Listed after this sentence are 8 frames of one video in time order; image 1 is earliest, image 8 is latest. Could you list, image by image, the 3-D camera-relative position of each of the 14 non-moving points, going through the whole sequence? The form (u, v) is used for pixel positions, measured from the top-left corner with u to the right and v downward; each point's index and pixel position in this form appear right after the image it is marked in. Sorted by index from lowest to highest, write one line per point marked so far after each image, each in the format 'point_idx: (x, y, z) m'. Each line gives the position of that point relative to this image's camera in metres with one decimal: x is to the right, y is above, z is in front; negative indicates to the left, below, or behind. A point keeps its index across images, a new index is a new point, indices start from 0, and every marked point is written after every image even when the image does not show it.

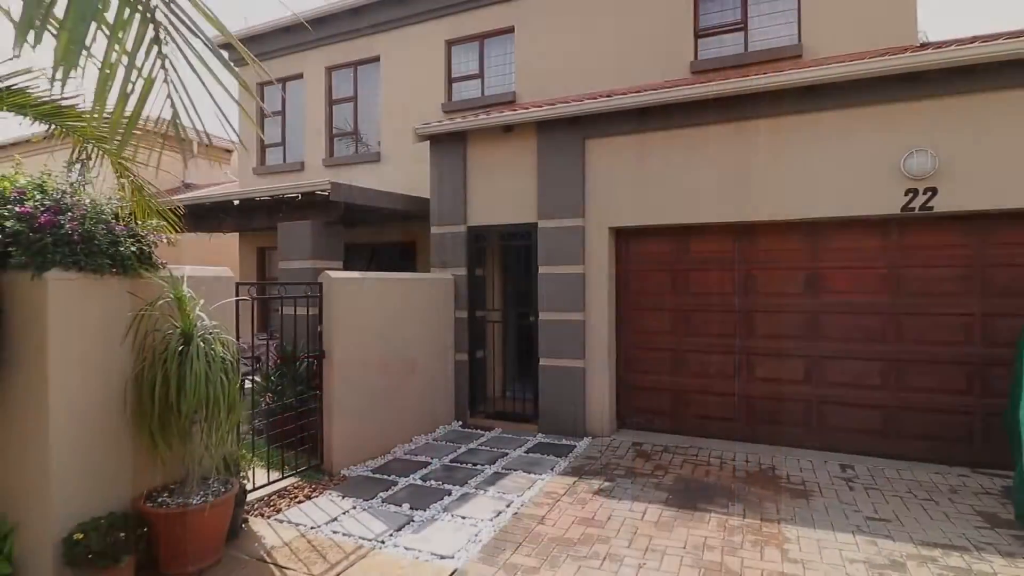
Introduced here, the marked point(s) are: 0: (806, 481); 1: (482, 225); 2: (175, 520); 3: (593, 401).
0: (+2.7, -1.8, +4.8) m
1: (-0.4, +0.9, +6.9) m
2: (-2.2, -1.5, +3.4) m
3: (+1.0, -1.4, +6.3) m
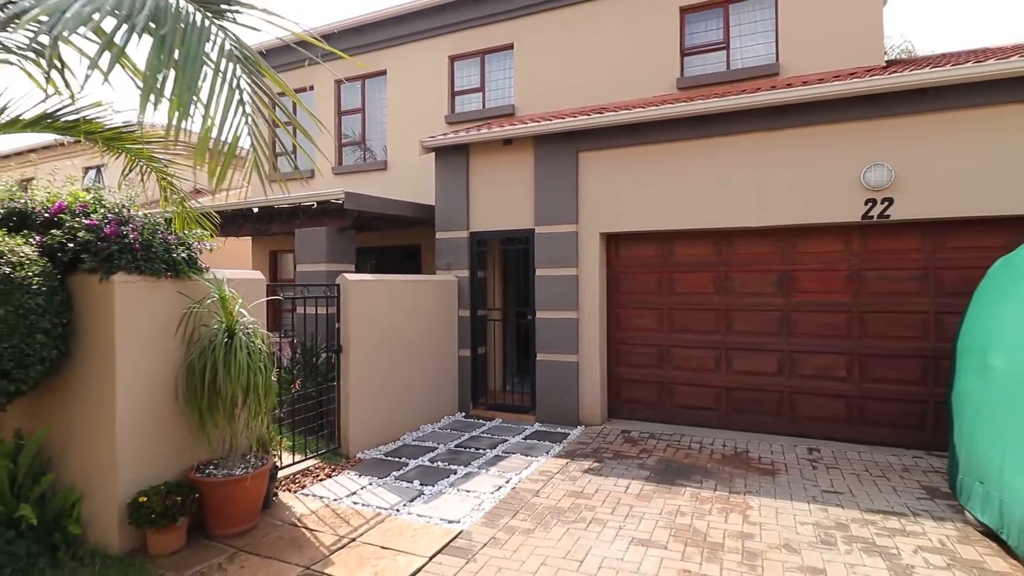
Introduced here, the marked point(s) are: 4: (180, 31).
0: (+2.7, -1.8, +5.4) m
1: (-0.4, +0.9, +7.5) m
2: (-2.2, -1.5, +4.0) m
3: (+1.0, -1.4, +6.9) m
4: (-1.5, +1.2, +2.5) m
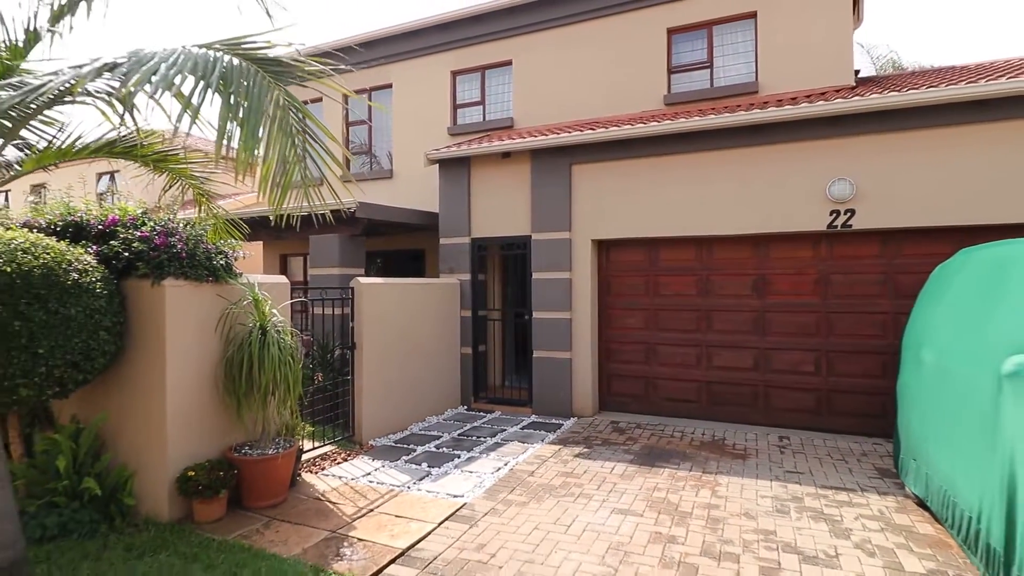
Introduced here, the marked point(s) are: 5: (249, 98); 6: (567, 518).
0: (+2.7, -1.8, +5.9) m
1: (-0.5, +0.8, +8.1) m
2: (-2.2, -1.6, +4.5) m
3: (+1.0, -1.4, +7.4) m
4: (-1.6, +1.2, +3.0) m
5: (-1.5, +1.1, +3.0) m
6: (+0.5, -1.9, +4.2) m
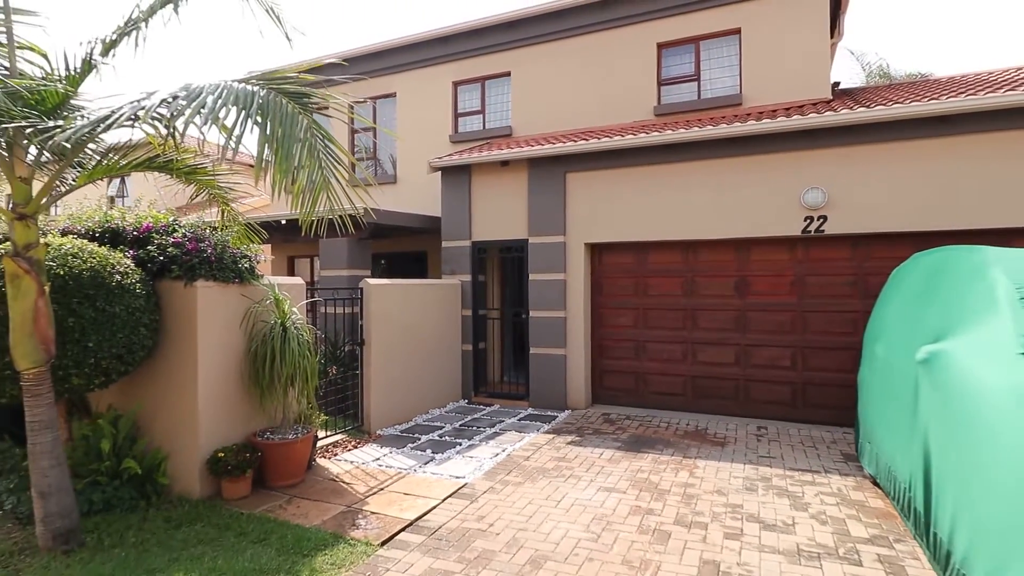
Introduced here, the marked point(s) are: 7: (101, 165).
0: (+2.7, -1.8, +6.4) m
1: (-0.5, +0.8, +8.5) m
2: (-2.3, -1.6, +5.0) m
3: (+0.9, -1.4, +7.9) m
4: (-1.6, +1.2, +3.5) m
5: (-1.6, +1.1, +3.5) m
6: (+0.4, -1.9, +4.7) m
7: (-3.1, +0.9, +3.7) m
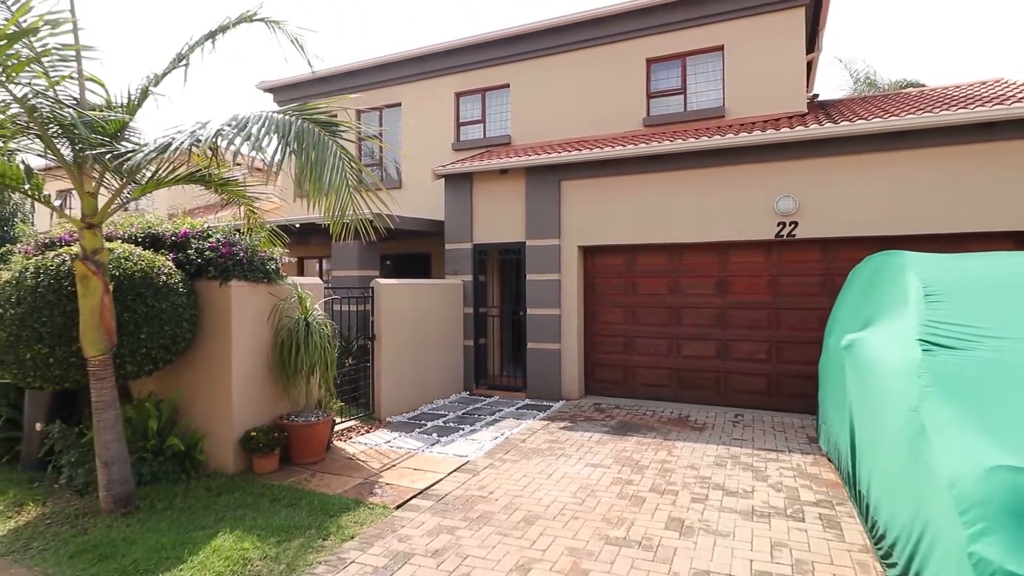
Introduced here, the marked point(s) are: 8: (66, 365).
0: (+2.7, -1.8, +7.1) m
1: (-0.5, +0.8, +9.2) m
2: (-2.3, -1.6, +5.7) m
3: (+0.9, -1.4, +8.5) m
4: (-1.6, +1.2, +4.2) m
5: (-1.6, +1.1, +4.1) m
6: (+0.4, -1.9, +5.4) m
7: (-3.1, +0.9, +4.3) m
8: (-4.1, -0.7, +4.7) m
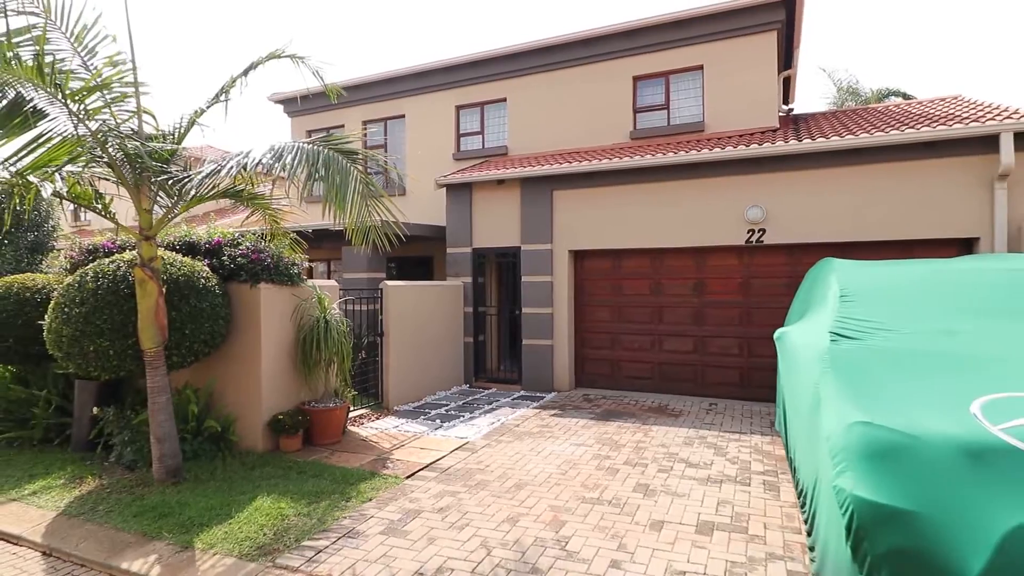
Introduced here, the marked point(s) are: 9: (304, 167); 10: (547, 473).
0: (+2.6, -1.8, +7.8) m
1: (-0.6, +0.8, +10.0) m
2: (-2.4, -1.6, +6.4) m
3: (+0.9, -1.4, +9.3) m
4: (-1.7, +1.2, +4.9) m
5: (-1.7, +1.1, +4.9) m
6: (+0.3, -1.9, +6.1) m
7: (-3.2, +0.9, +5.1) m
8: (-4.1, -0.7, +5.5) m
9: (-1.9, +1.1, +4.8) m
10: (+0.4, -1.9, +5.3) m
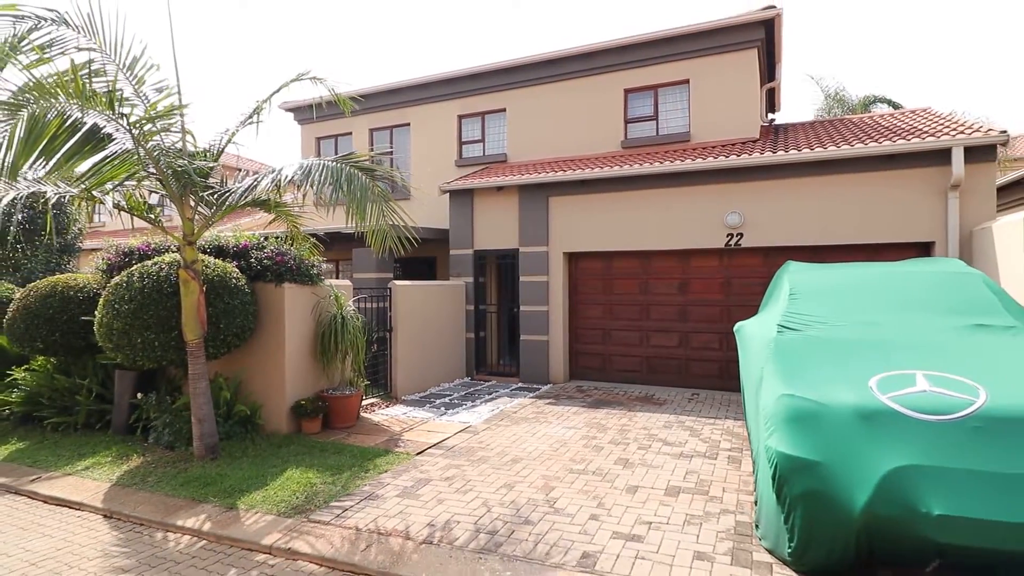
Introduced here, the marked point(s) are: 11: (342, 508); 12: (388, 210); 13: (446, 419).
0: (+2.6, -1.8, +8.6) m
1: (-0.6, +0.8, +10.7) m
2: (-2.4, -1.6, +7.2) m
3: (+0.8, -1.4, +10.0) m
4: (-1.7, +1.2, +5.6) m
5: (-1.7, +1.1, +5.6) m
6: (+0.3, -1.9, +6.9) m
7: (-3.2, +0.9, +5.8) m
8: (-4.2, -0.7, +6.2) m
9: (-2.0, +1.2, +5.5) m
10: (+0.3, -1.9, +6.0) m
11: (-1.6, -2.0, +4.8) m
12: (-1.4, +0.9, +6.0) m
13: (-1.0, -1.9, +7.5) m
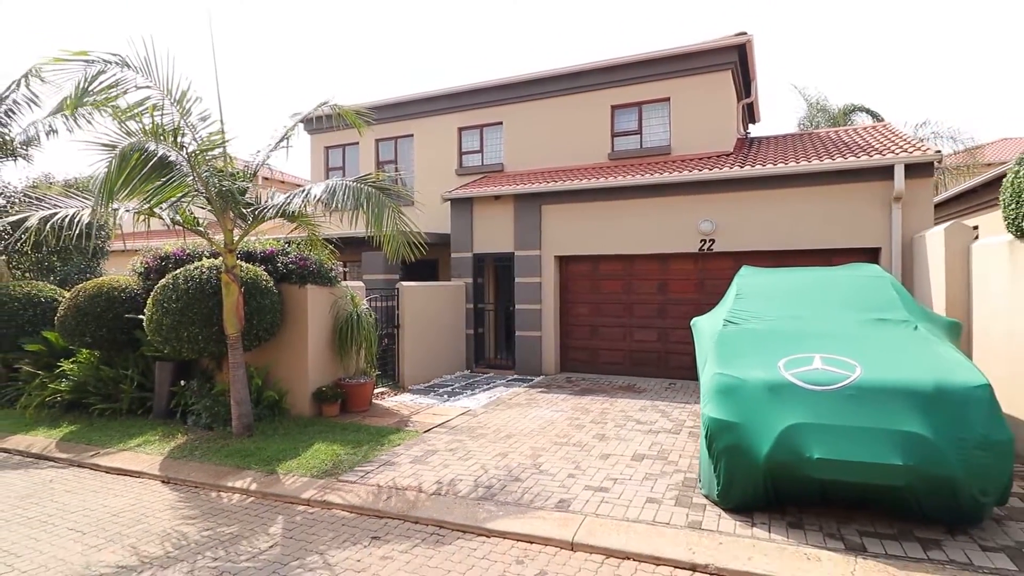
0: (+2.5, -1.8, +9.6) m
1: (-0.7, +0.8, +11.7) m
2: (-2.5, -1.6, +8.1) m
3: (+0.7, -1.4, +11.0) m
4: (-1.8, +1.1, +6.6) m
5: (-1.8, +1.1, +6.6) m
6: (+0.2, -1.9, +7.9) m
7: (-3.3, +0.9, +6.8) m
8: (-4.2, -0.7, +7.2) m
9: (-2.1, +1.1, +6.5) m
10: (+0.3, -1.9, +7.0) m
11: (-1.7, -2.1, +5.8) m
12: (-1.5, +0.9, +7.0) m
13: (-1.1, -1.9, +8.5) m
